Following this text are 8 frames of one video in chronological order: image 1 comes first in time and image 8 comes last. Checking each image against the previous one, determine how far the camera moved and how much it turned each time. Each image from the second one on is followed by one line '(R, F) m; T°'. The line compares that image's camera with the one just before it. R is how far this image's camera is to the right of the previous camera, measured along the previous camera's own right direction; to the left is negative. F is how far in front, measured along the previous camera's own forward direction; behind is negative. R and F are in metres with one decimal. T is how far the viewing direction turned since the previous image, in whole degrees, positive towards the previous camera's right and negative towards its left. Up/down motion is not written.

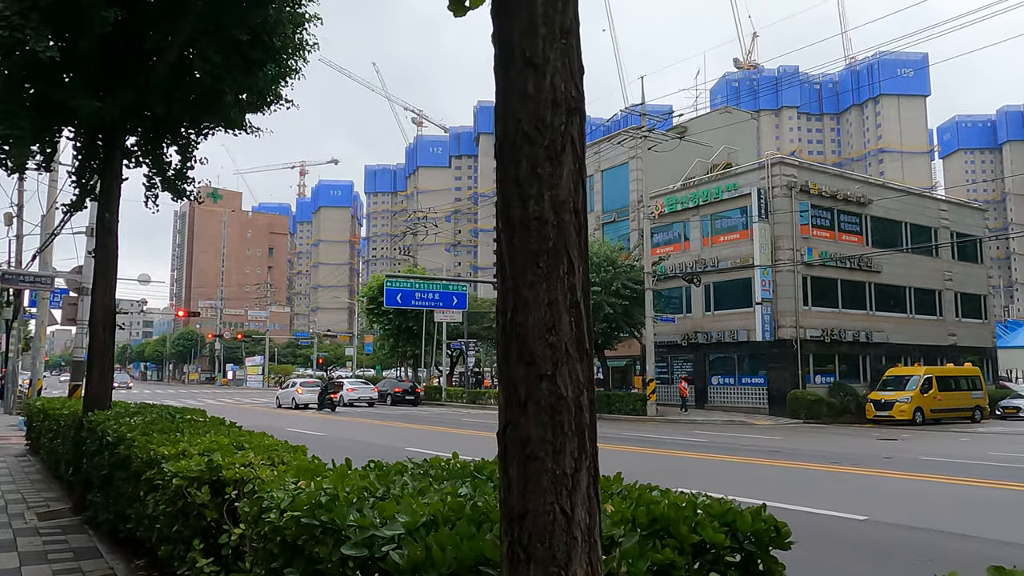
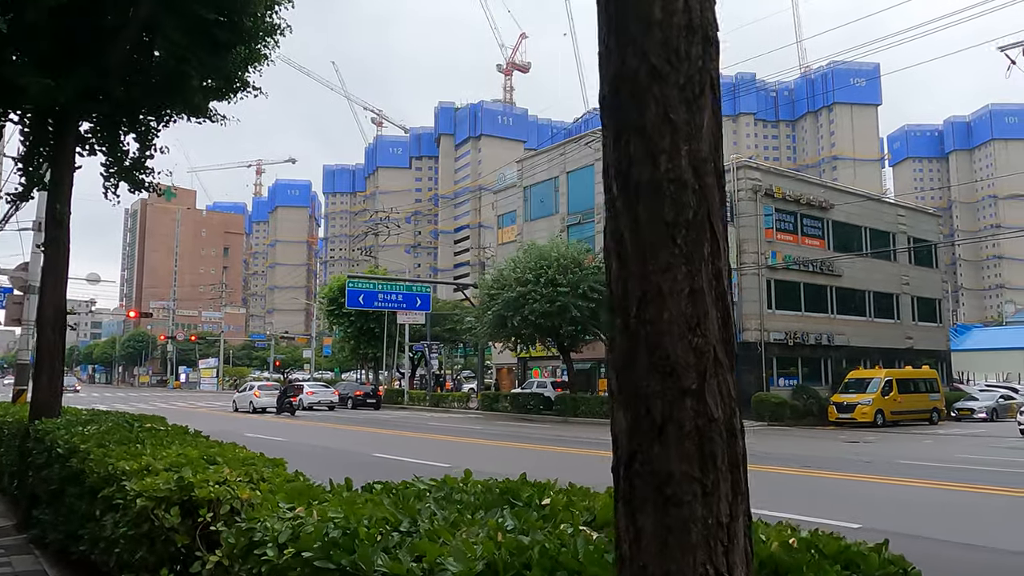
(-0.3, +0.5) m; +3°
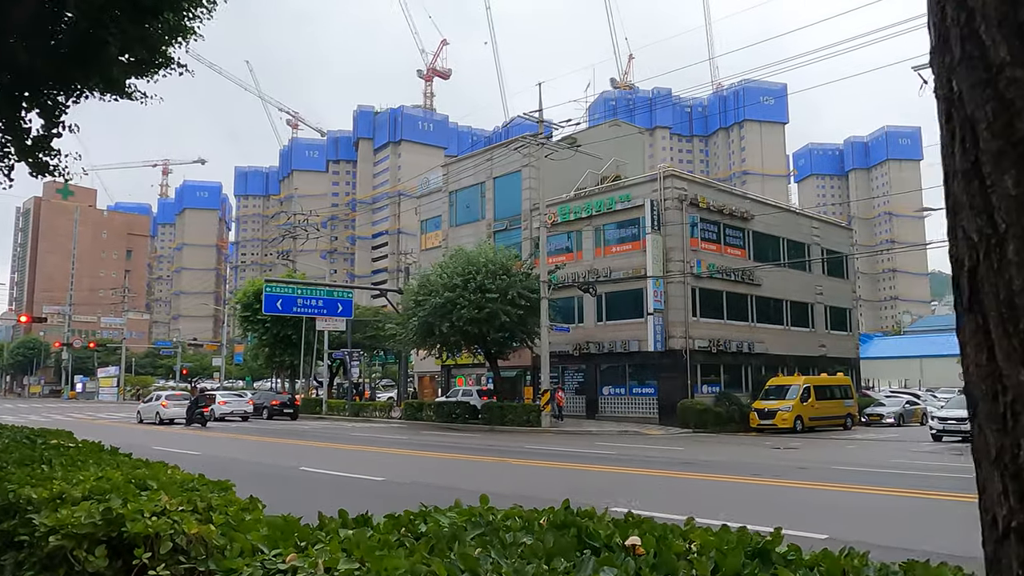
(-0.4, +0.6) m; +6°
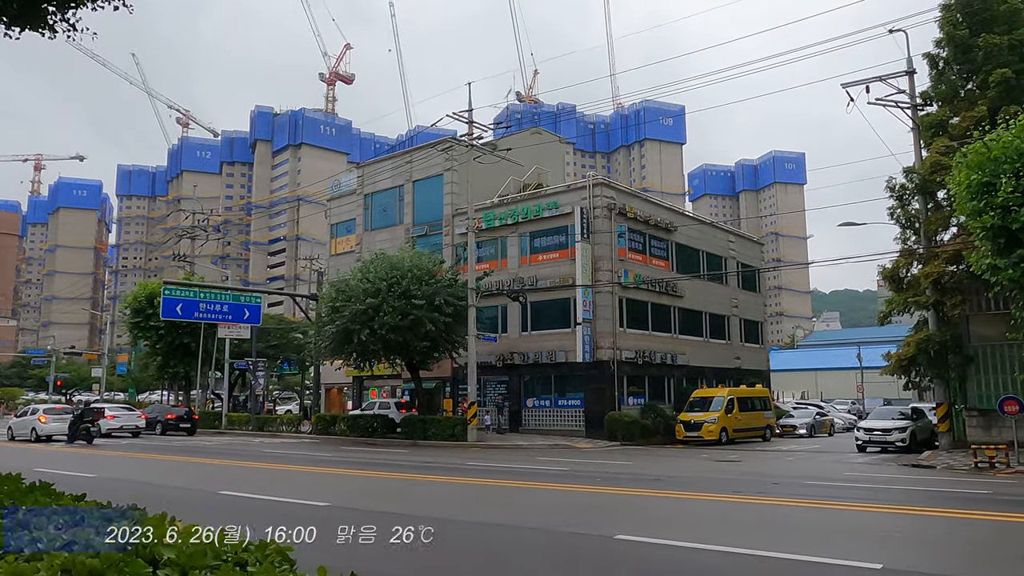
(-1.1, +1.4) m; +8°
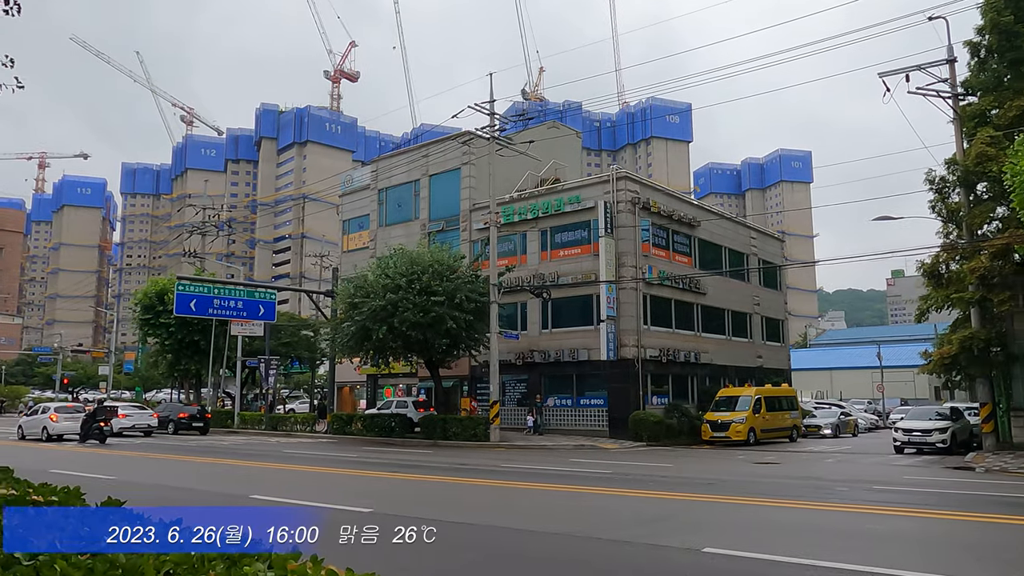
(-0.8, +0.8) m; 0°
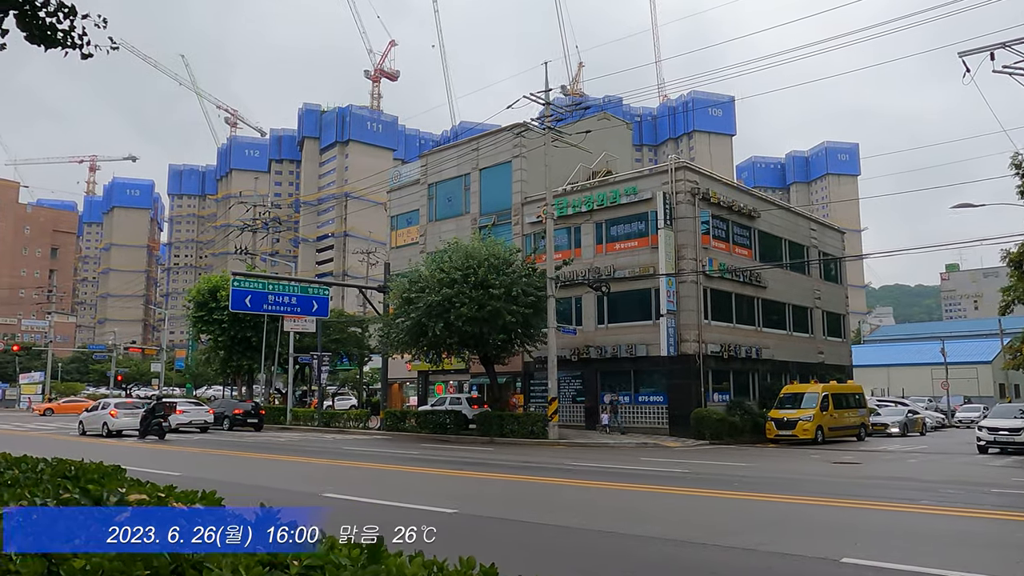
(-0.7, +0.6) m; -3°
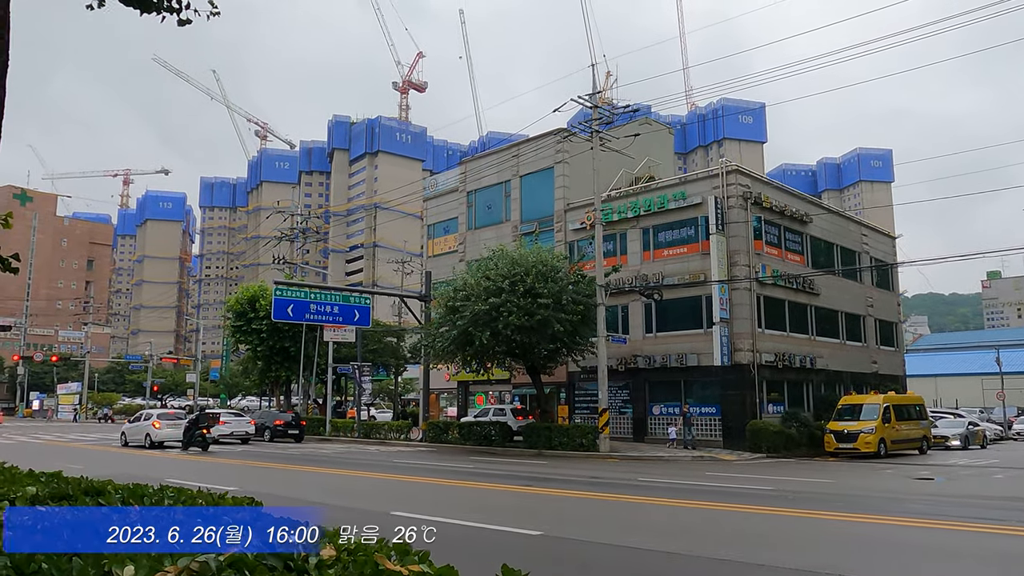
(-0.8, +0.7) m; -2°
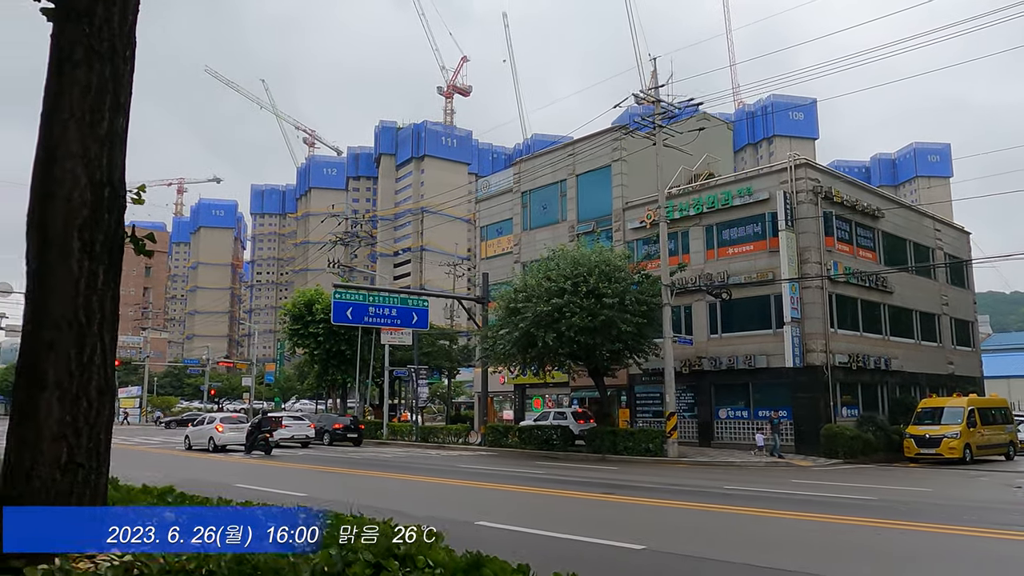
(-0.6, +0.6) m; -3°
